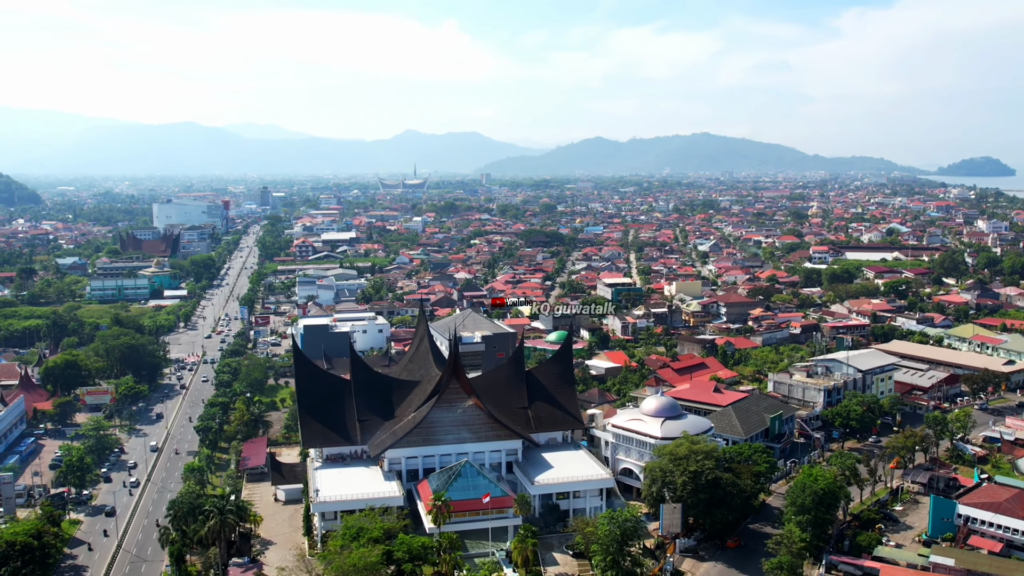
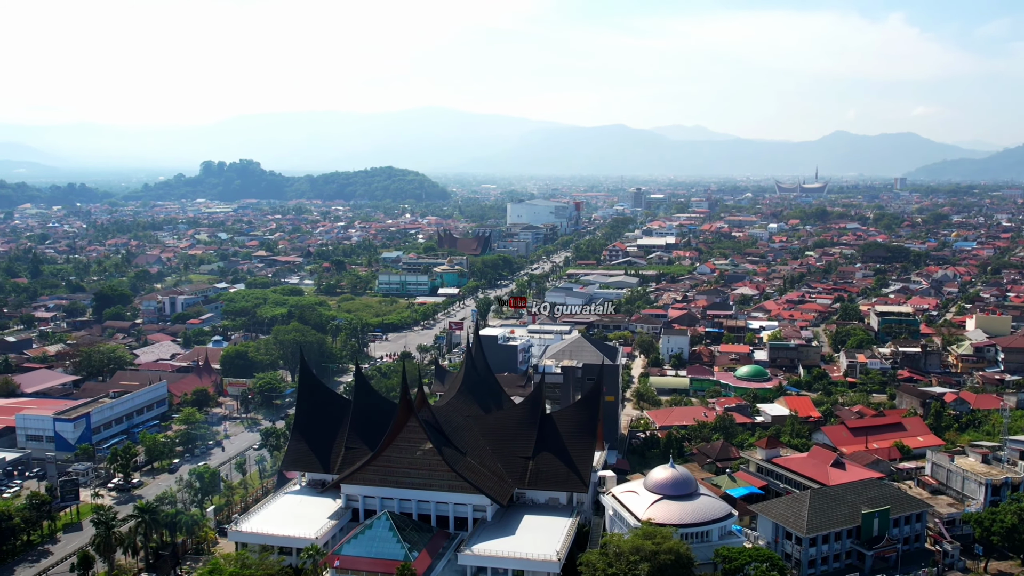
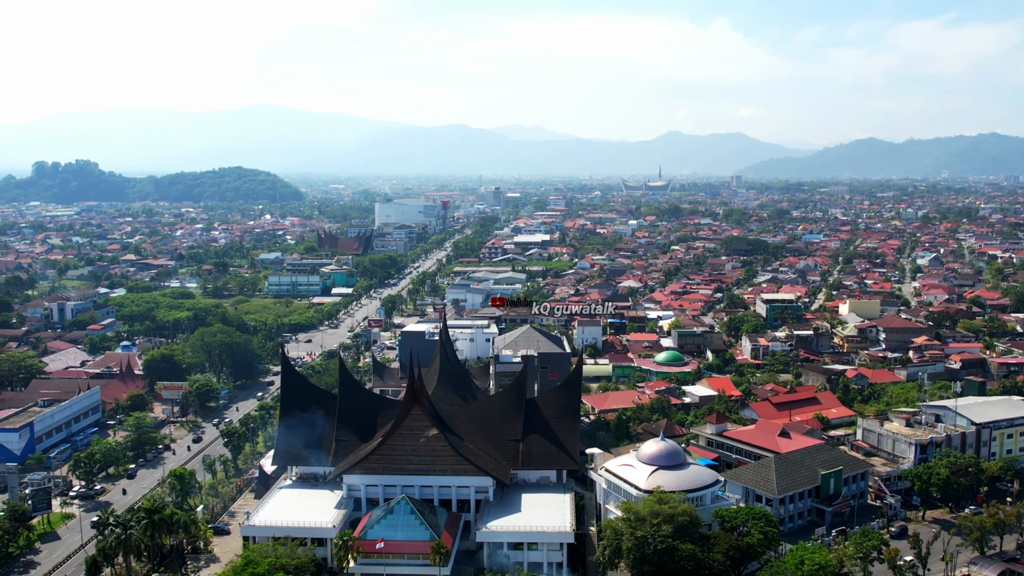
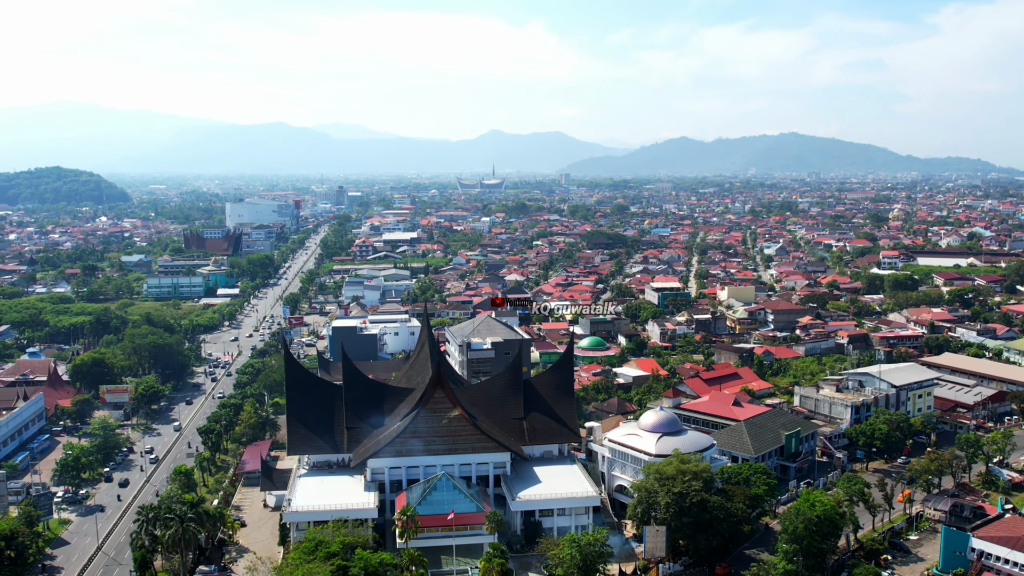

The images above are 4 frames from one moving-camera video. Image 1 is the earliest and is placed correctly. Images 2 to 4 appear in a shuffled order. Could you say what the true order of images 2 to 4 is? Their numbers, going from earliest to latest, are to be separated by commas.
4, 3, 2
